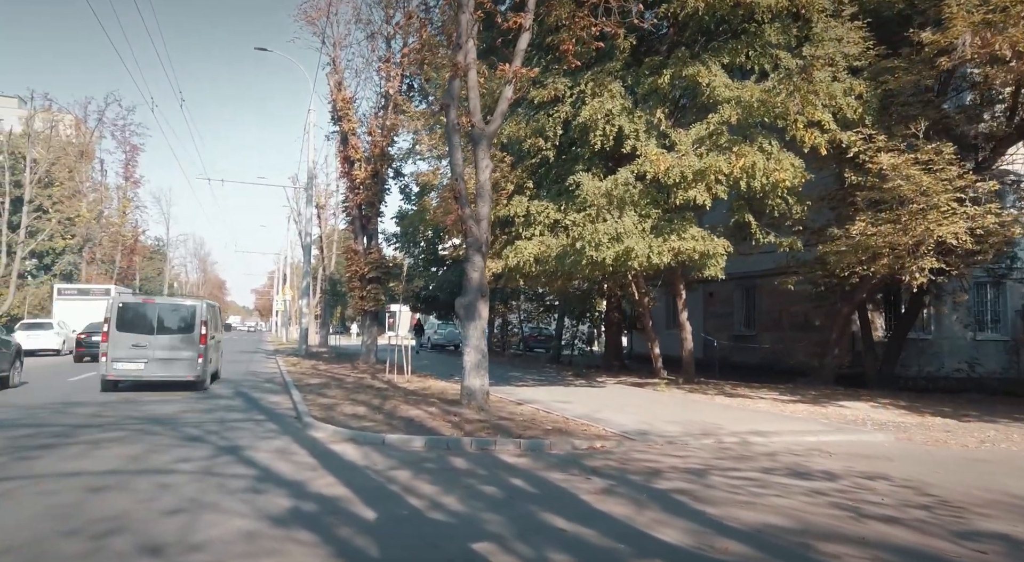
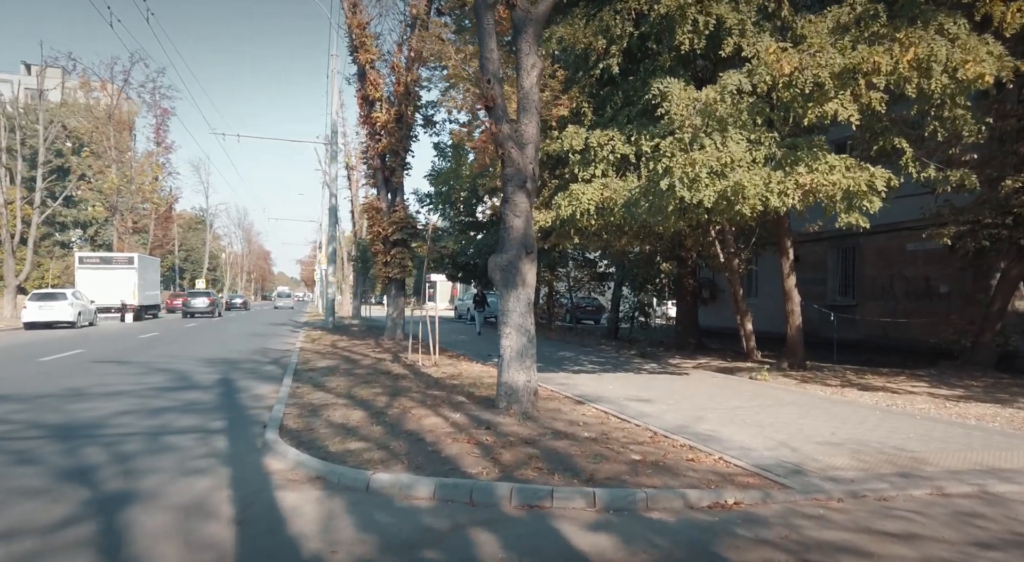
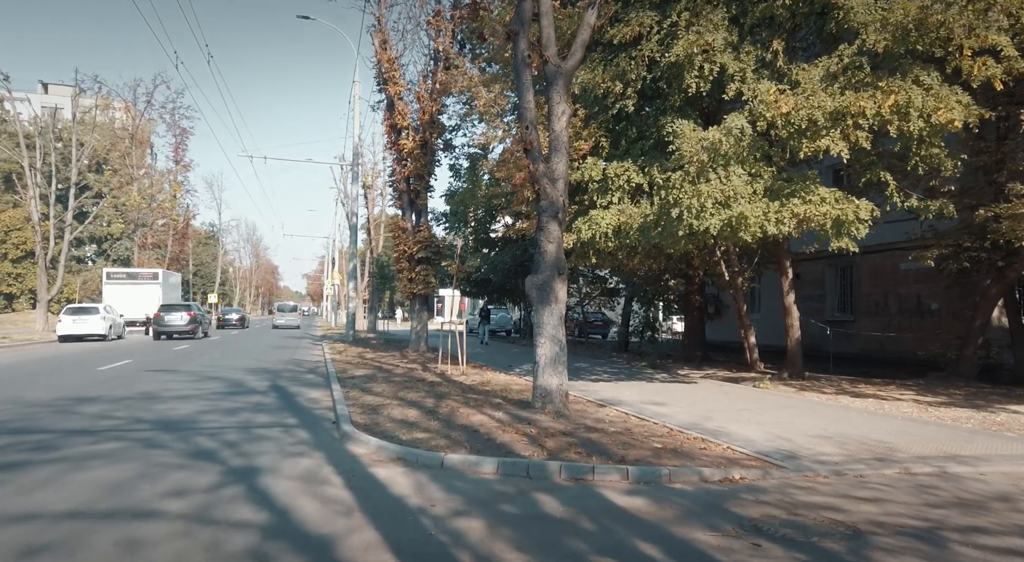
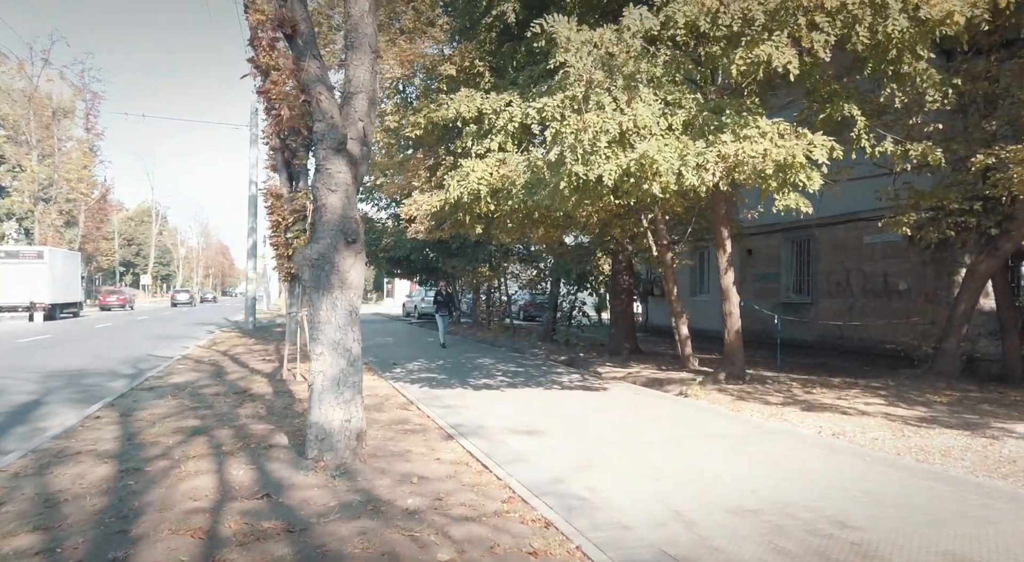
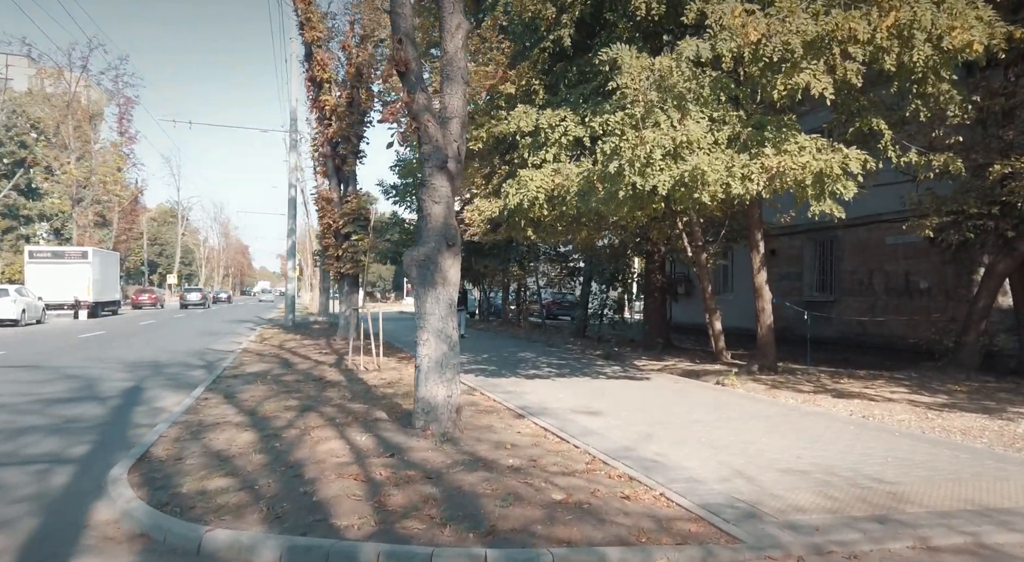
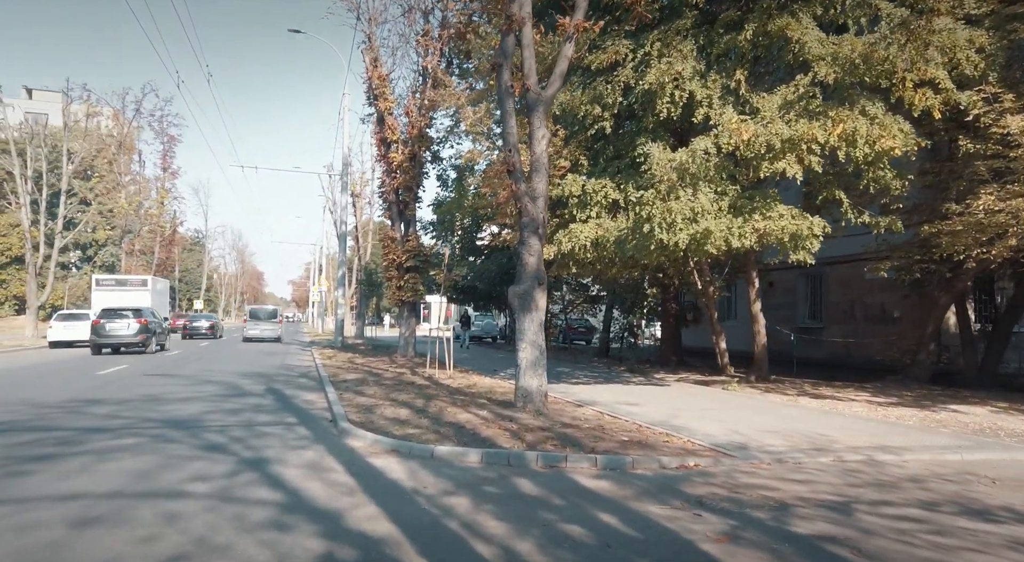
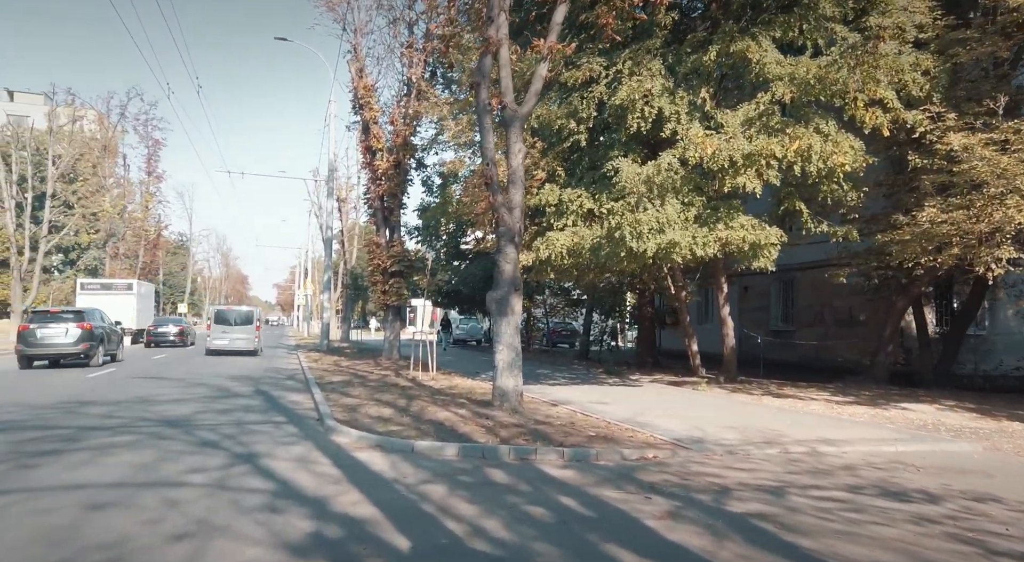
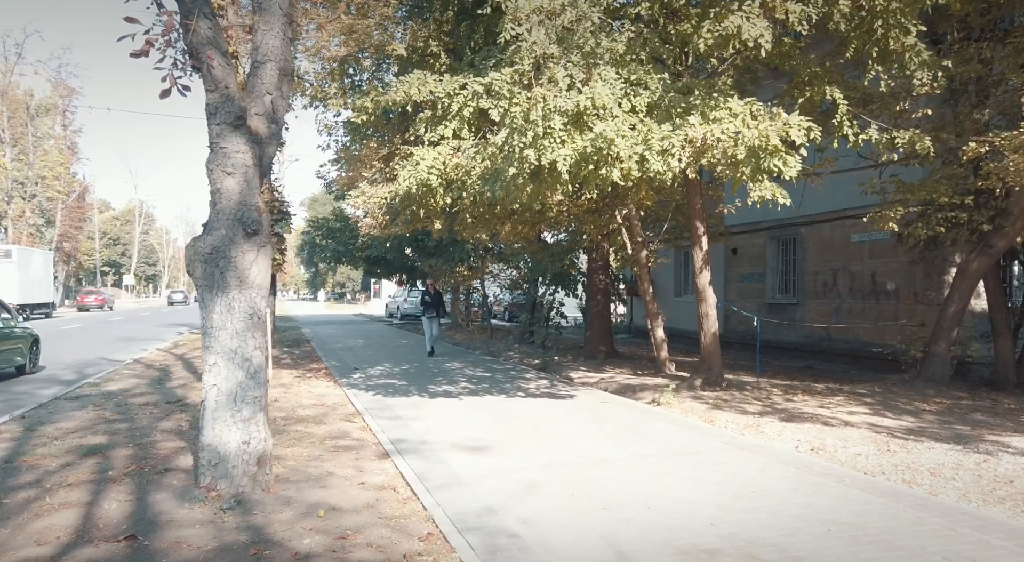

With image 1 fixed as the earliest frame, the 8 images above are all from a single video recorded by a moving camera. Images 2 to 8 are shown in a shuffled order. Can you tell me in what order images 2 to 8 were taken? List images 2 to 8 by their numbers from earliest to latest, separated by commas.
7, 6, 3, 2, 5, 4, 8
